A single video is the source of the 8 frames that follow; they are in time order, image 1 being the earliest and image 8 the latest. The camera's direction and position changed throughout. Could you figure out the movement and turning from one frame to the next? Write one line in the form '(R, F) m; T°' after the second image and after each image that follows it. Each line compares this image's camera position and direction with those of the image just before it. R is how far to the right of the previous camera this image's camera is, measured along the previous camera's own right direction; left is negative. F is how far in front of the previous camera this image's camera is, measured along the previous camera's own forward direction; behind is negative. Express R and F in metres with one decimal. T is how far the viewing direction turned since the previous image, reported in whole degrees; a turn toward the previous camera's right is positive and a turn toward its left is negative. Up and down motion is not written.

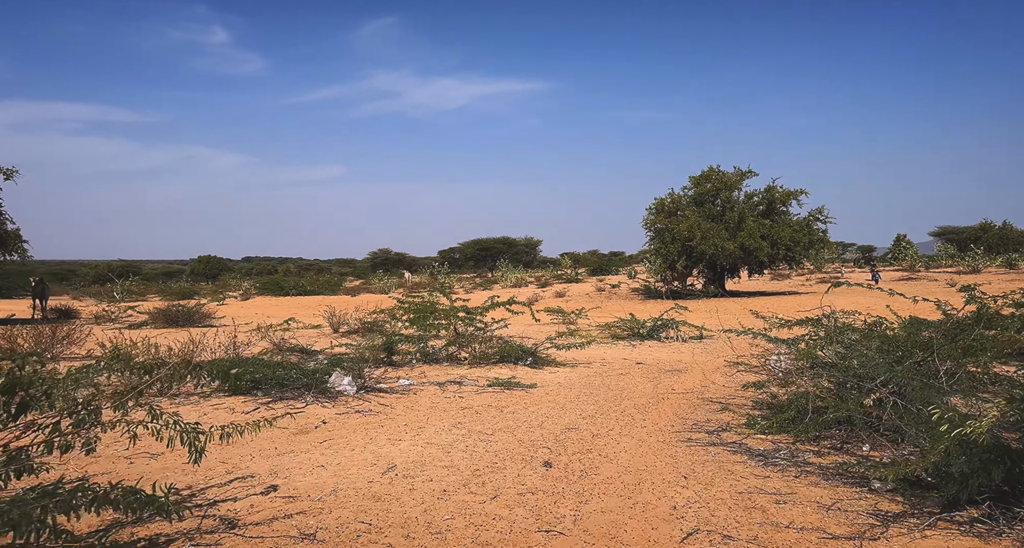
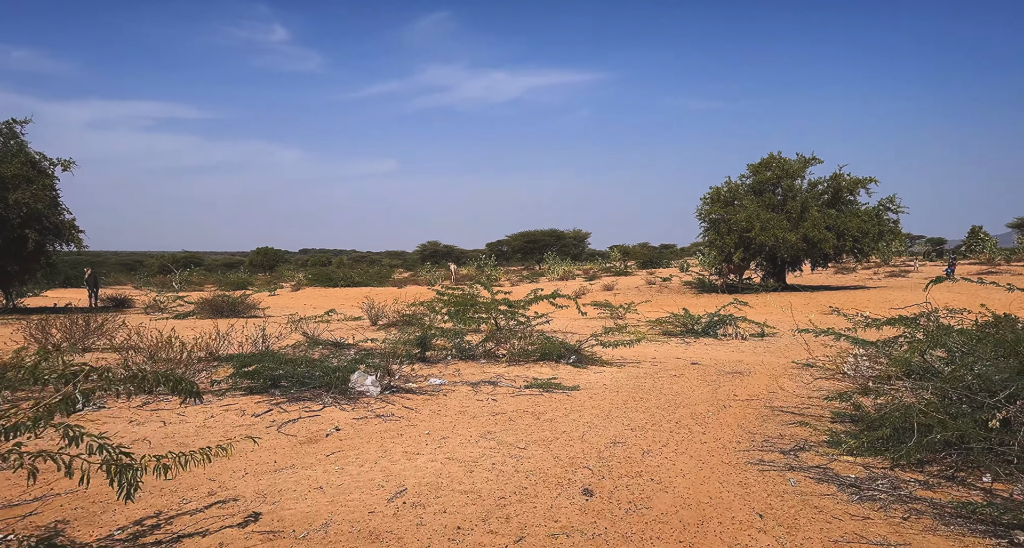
(+0.1, +0.9) m; -4°
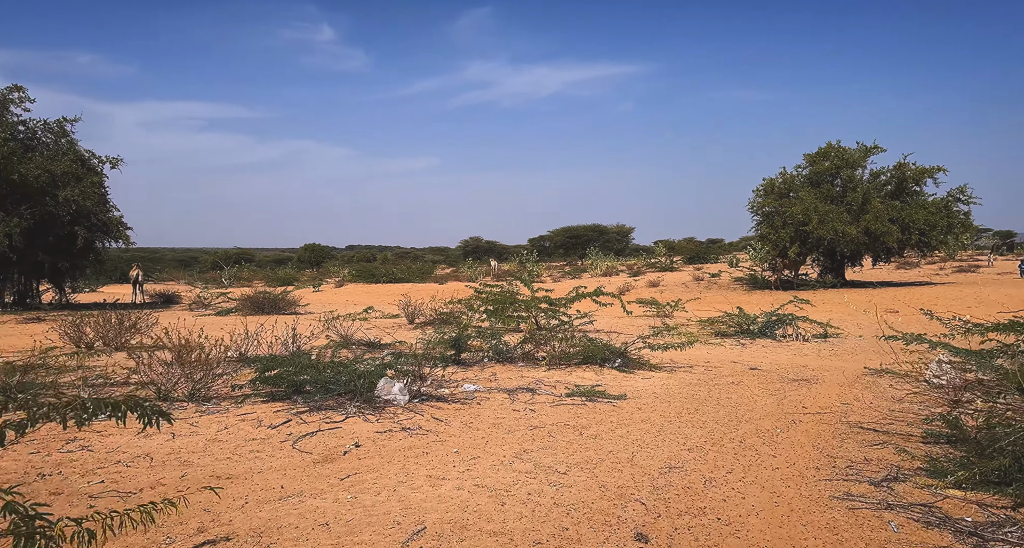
(0.0, +0.7) m; -3°
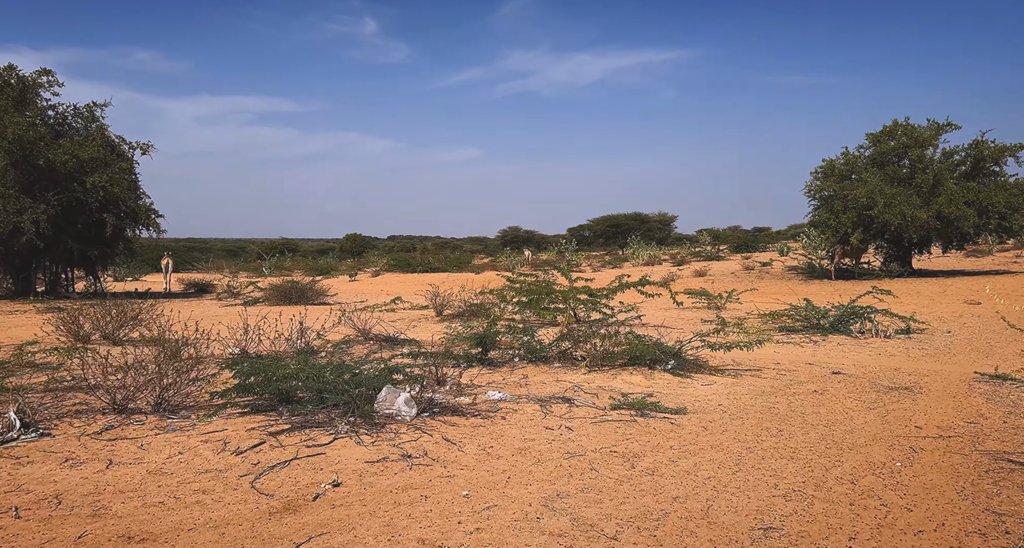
(+0.1, +1.4) m; -3°
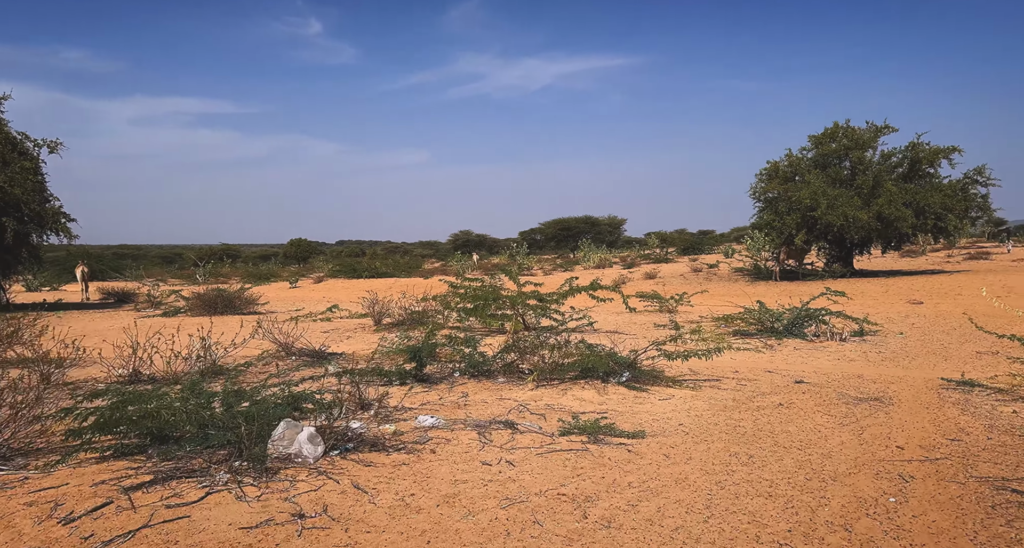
(+0.1, +0.8) m; +4°
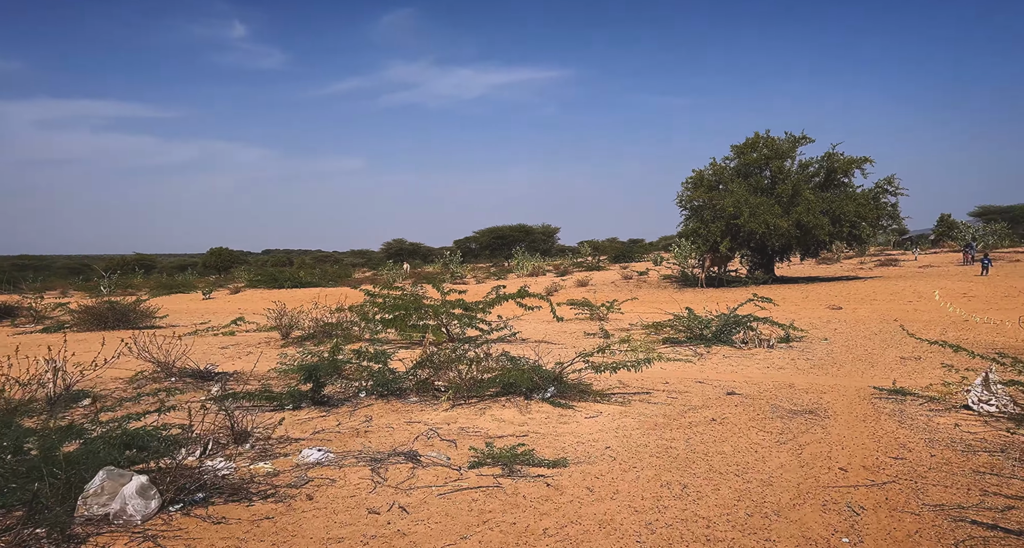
(+0.2, +0.7) m; +5°
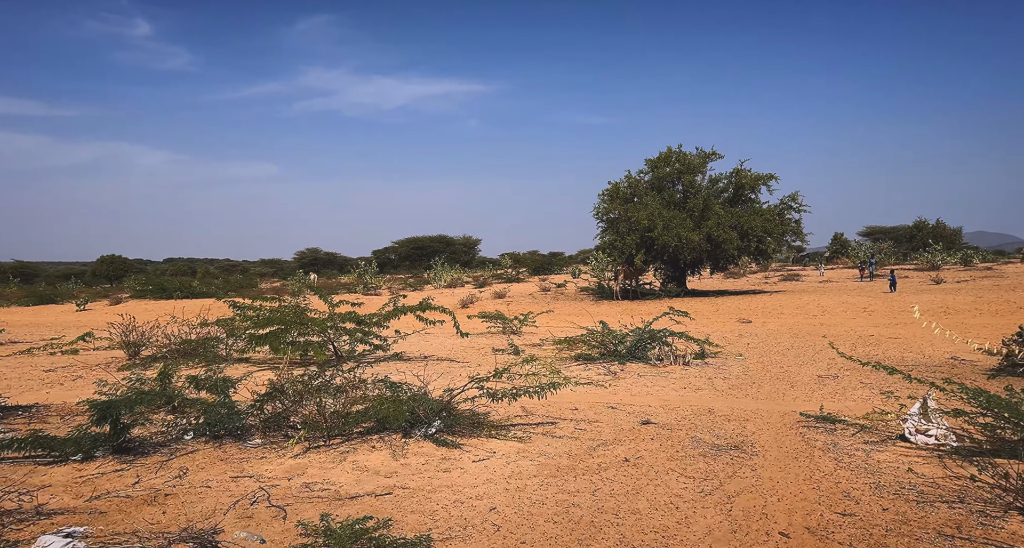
(+0.3, +1.2) m; +6°
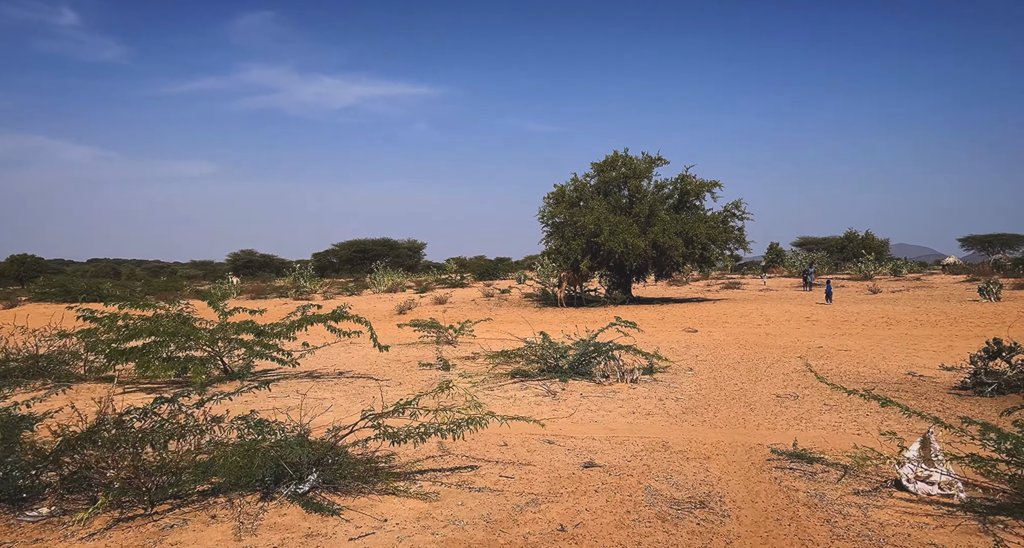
(+0.3, +1.5) m; +4°
